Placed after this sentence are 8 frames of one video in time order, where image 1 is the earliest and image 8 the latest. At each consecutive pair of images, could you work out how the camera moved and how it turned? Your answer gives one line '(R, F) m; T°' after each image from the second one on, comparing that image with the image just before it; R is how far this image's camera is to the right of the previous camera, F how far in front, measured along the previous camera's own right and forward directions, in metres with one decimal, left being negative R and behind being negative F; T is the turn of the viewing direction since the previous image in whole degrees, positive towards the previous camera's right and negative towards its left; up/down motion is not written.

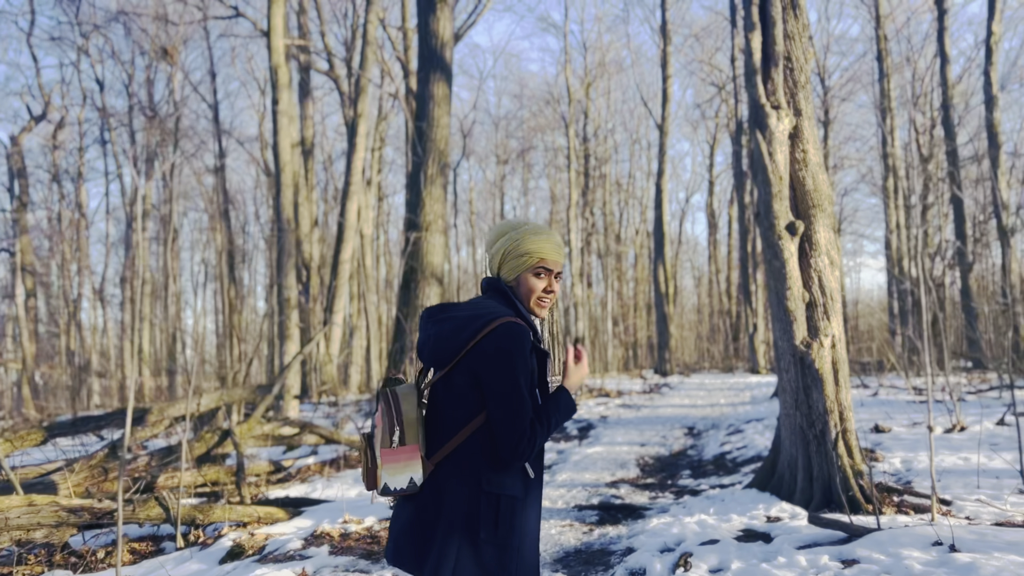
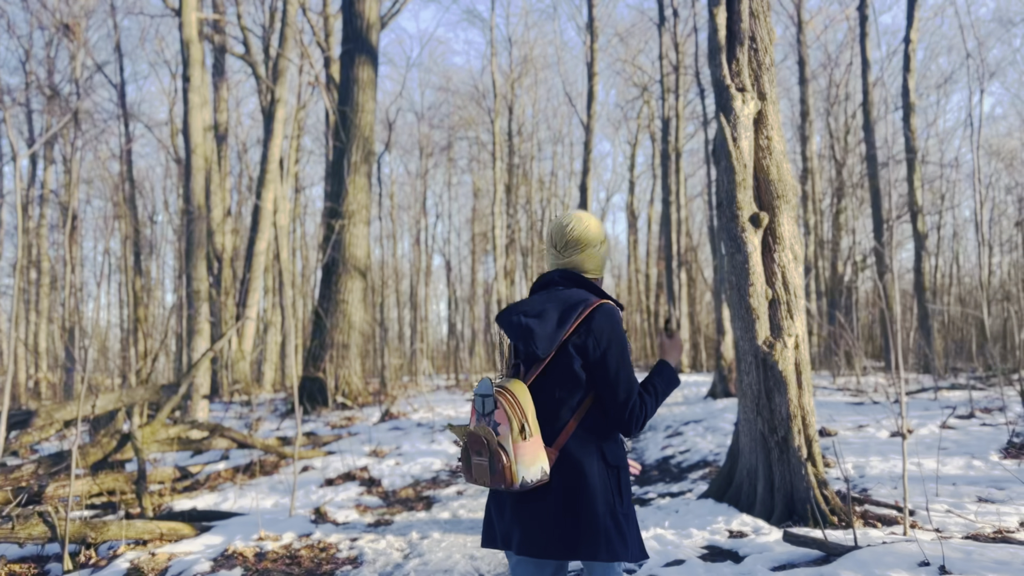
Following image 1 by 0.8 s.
(-0.1, +0.4) m; +5°
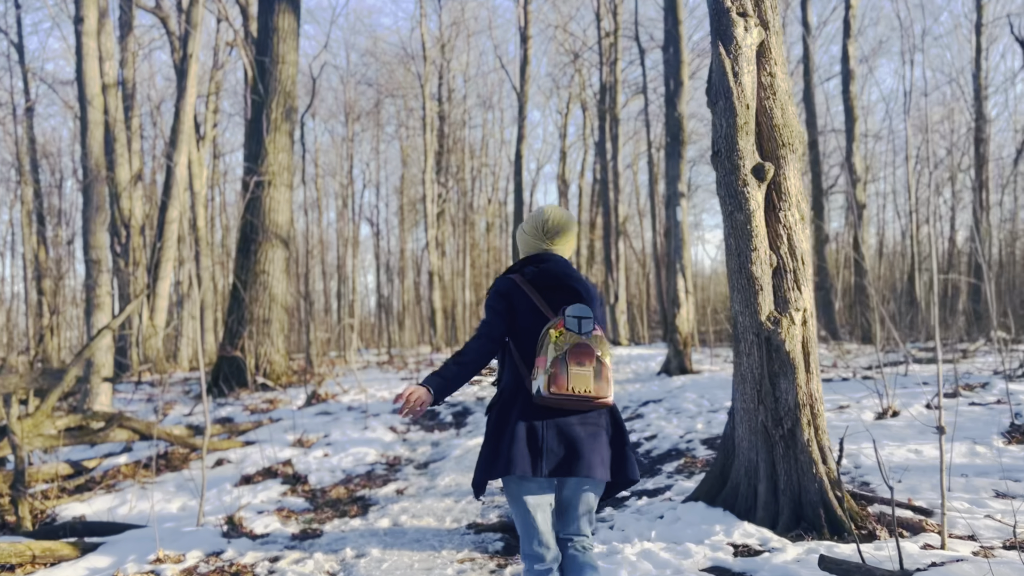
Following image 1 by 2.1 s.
(-0.1, +0.7) m; +5°
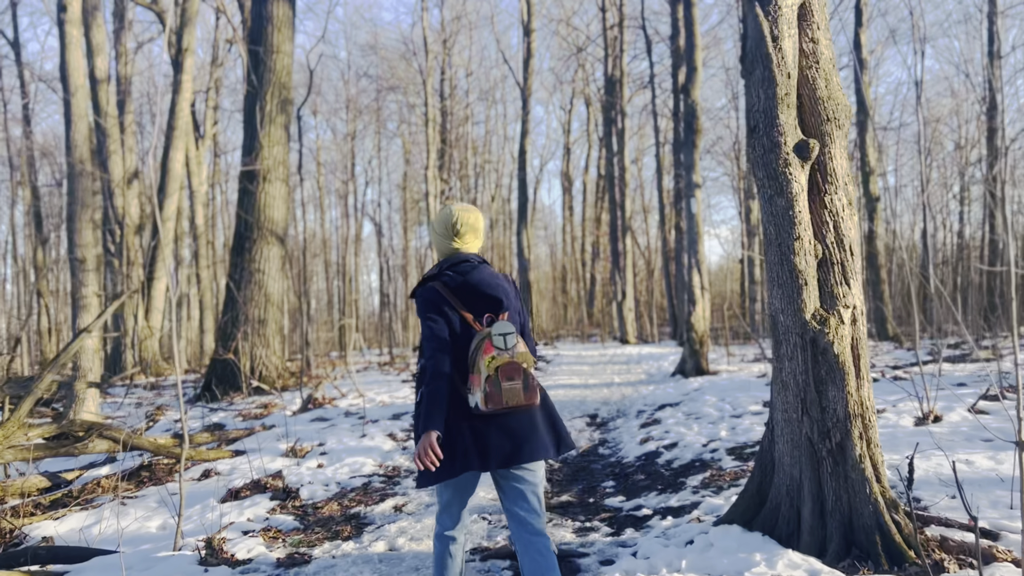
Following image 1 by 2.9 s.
(0.0, +0.4) m; 0°
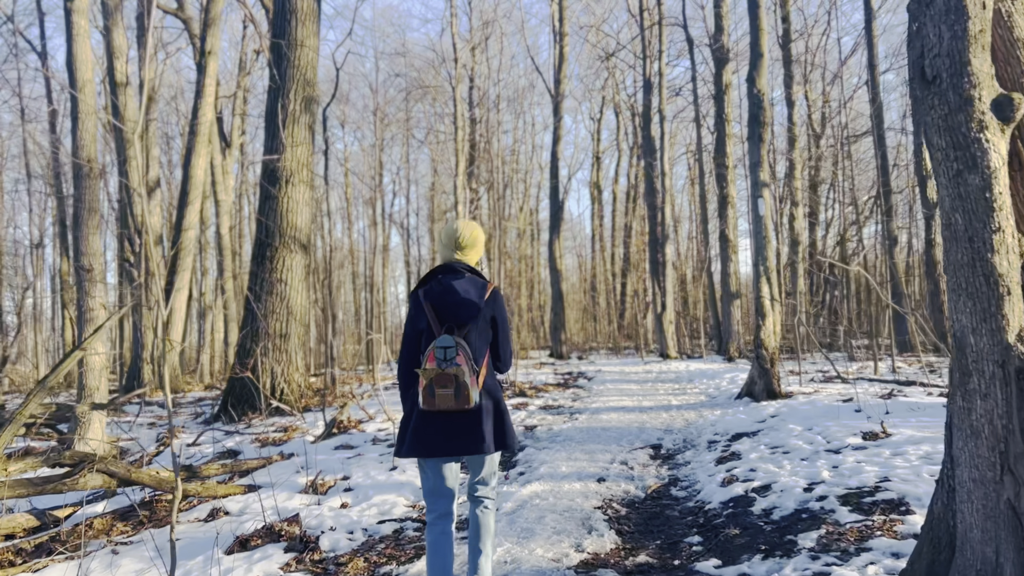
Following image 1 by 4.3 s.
(-0.2, +0.7) m; -2°
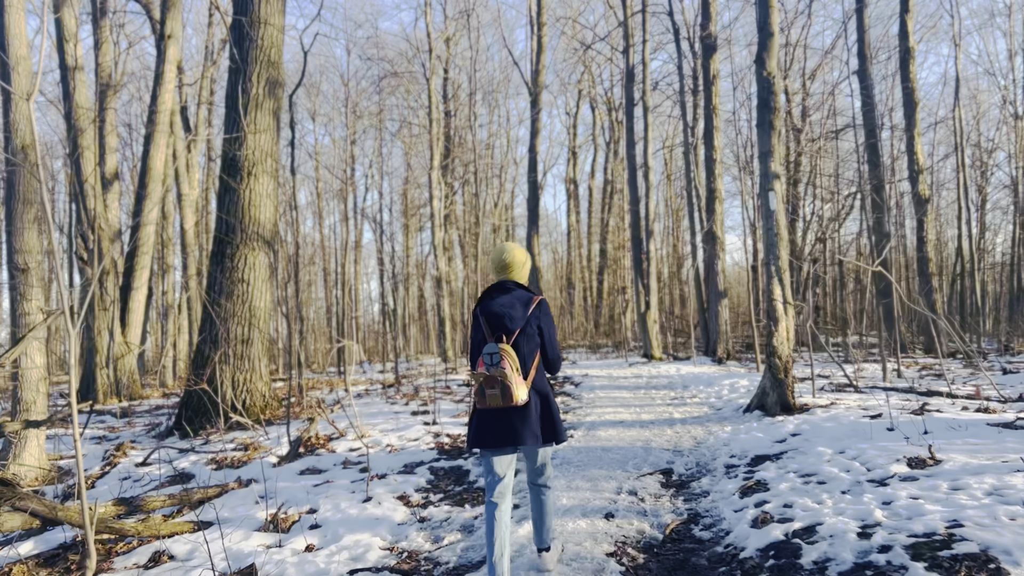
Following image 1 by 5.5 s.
(-0.1, +0.7) m; +2°
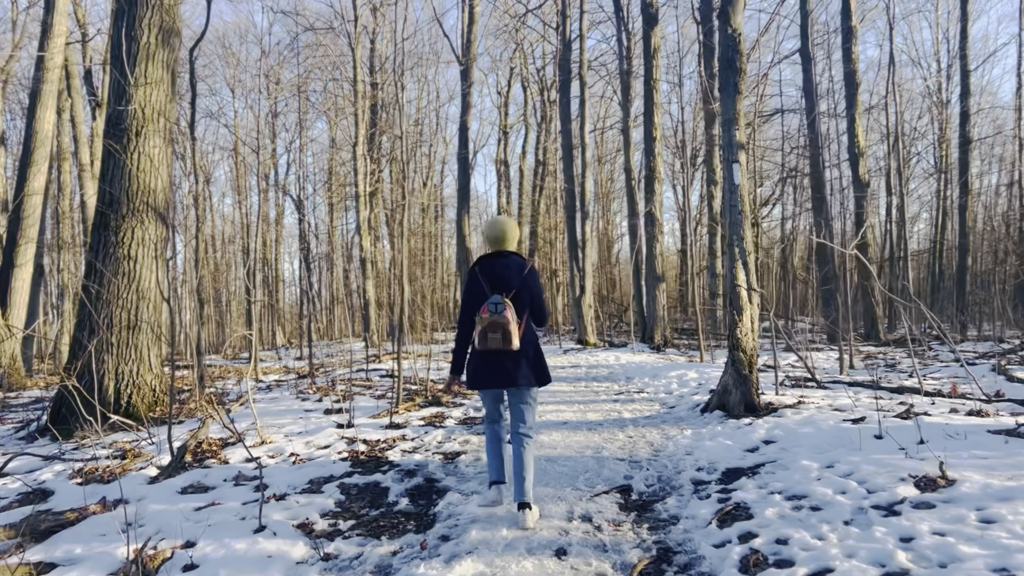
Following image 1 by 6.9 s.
(0.0, +0.8) m; +5°
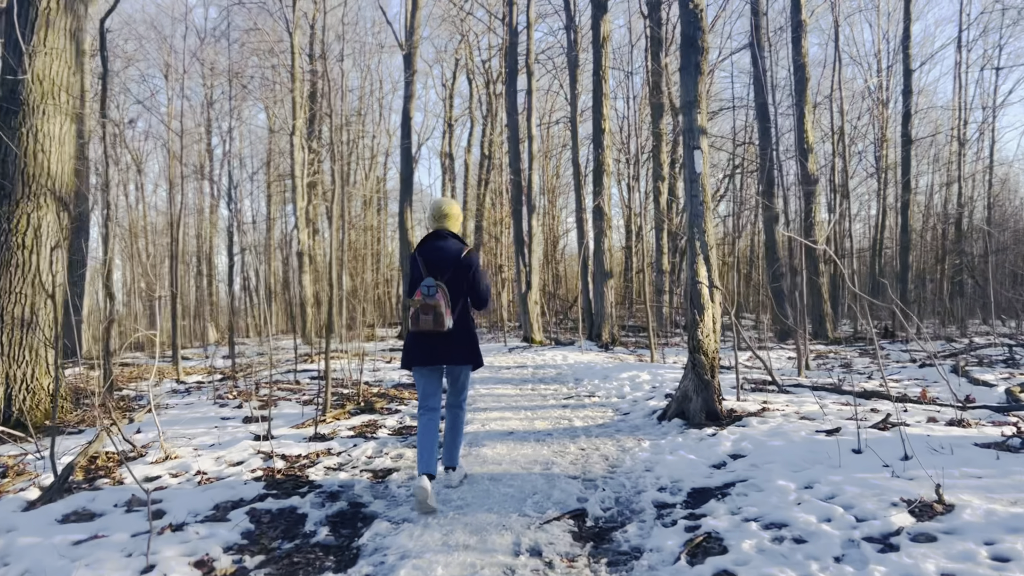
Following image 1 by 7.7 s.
(0.0, +0.5) m; +4°
